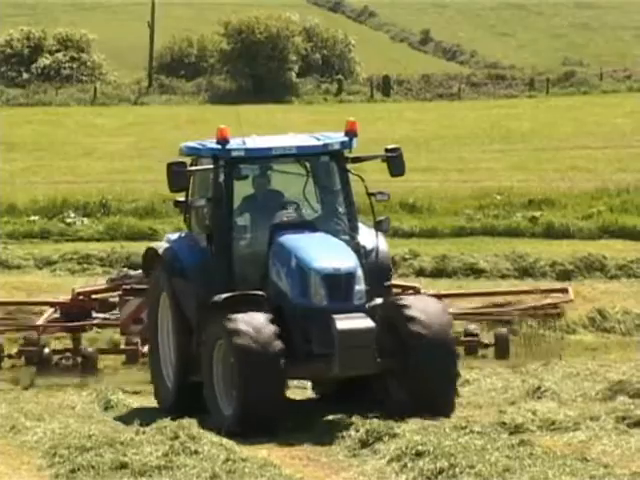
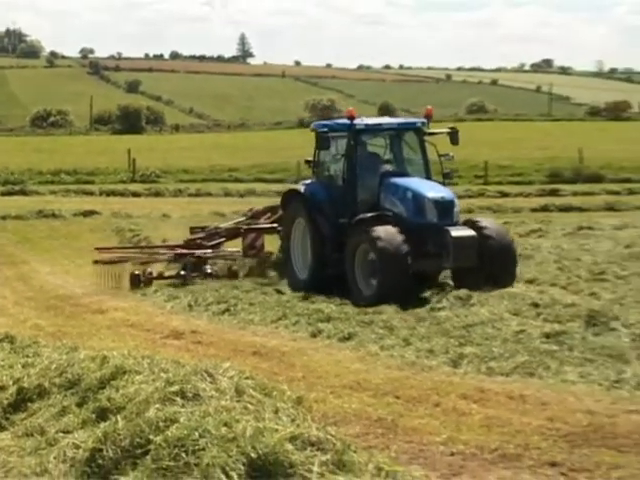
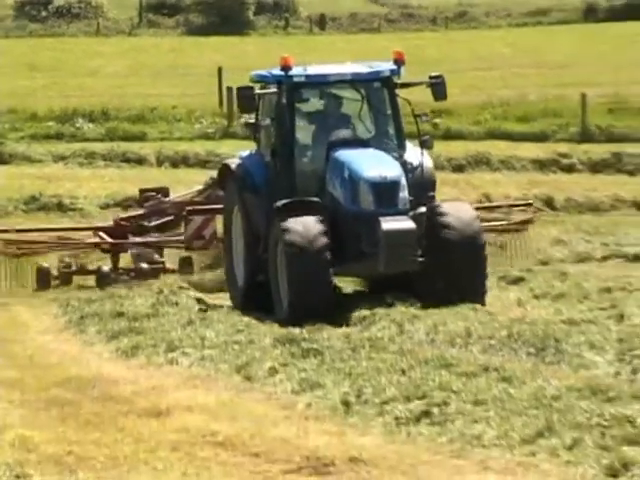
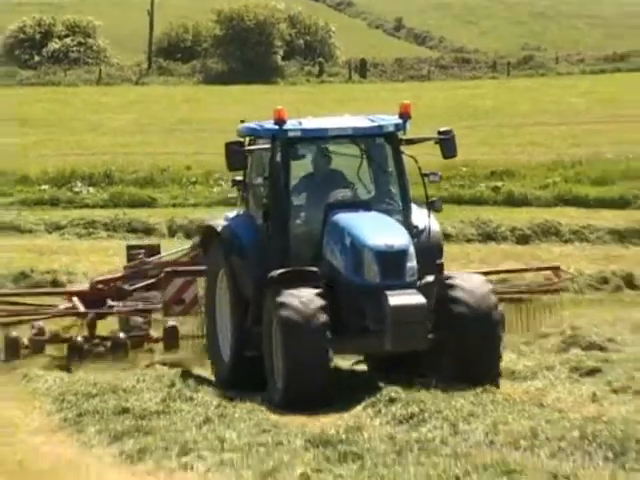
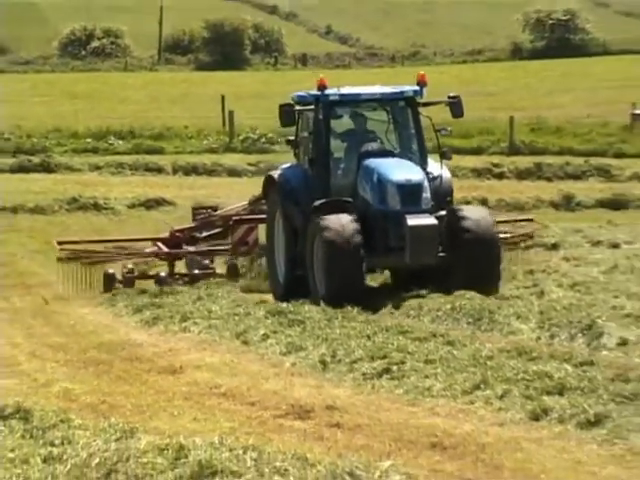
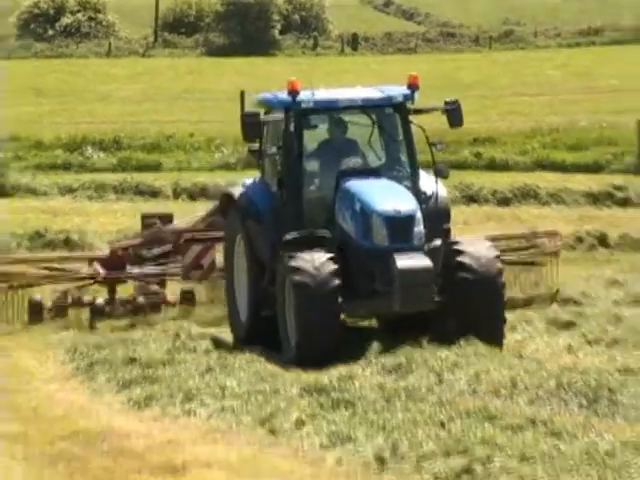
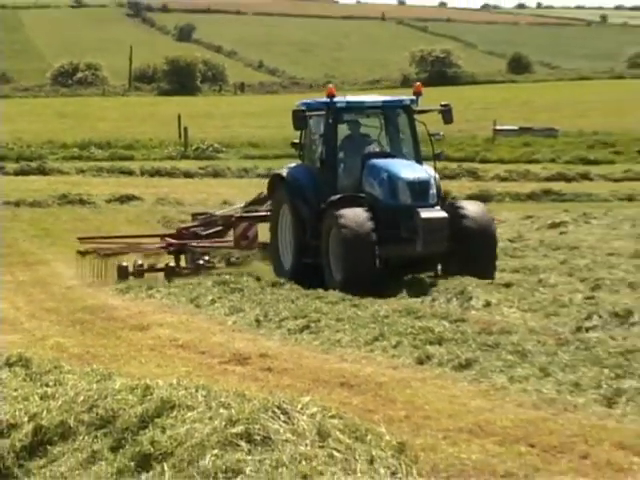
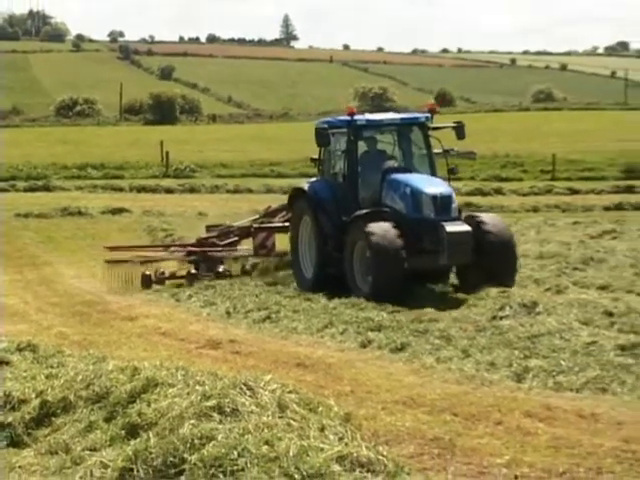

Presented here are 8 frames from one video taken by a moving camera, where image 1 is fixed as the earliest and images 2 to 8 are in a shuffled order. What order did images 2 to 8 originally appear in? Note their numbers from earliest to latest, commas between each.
4, 6, 3, 5, 7, 8, 2
